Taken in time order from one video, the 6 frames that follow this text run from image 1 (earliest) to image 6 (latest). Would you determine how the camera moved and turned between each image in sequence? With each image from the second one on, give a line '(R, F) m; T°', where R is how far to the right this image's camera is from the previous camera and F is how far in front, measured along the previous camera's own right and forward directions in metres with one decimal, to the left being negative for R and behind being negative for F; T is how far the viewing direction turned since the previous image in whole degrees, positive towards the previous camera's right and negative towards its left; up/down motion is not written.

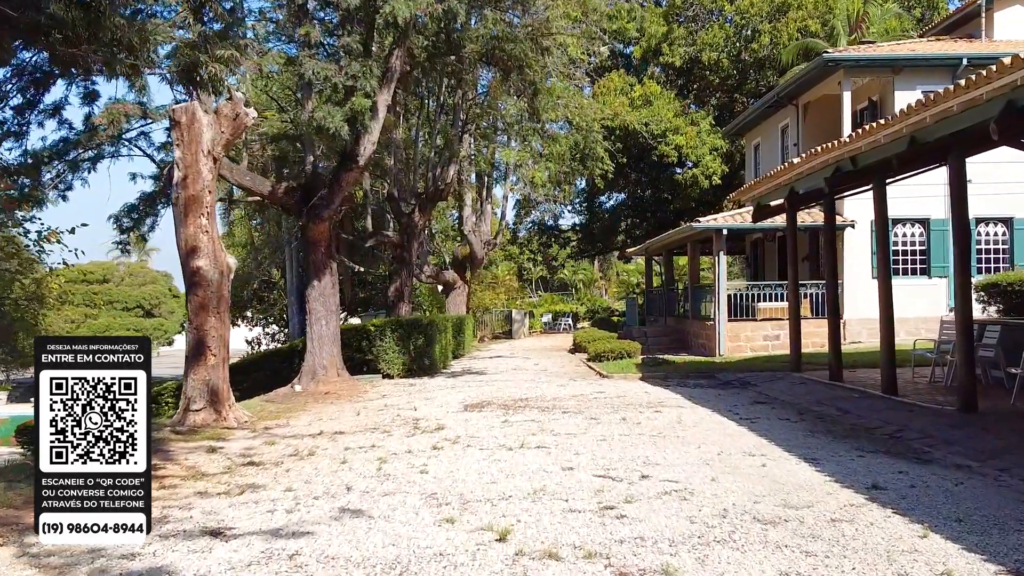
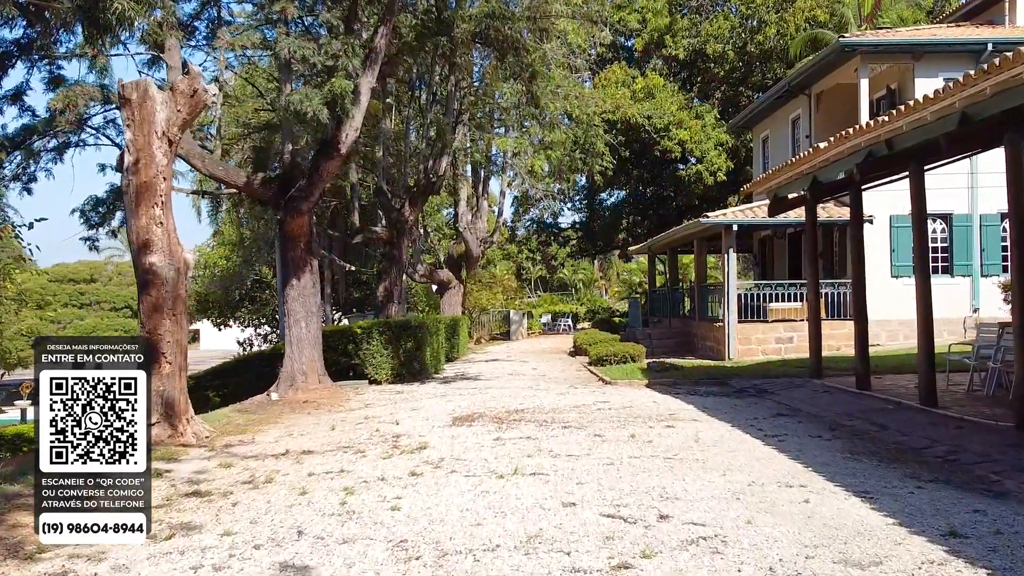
(+0.1, +1.1) m; 0°
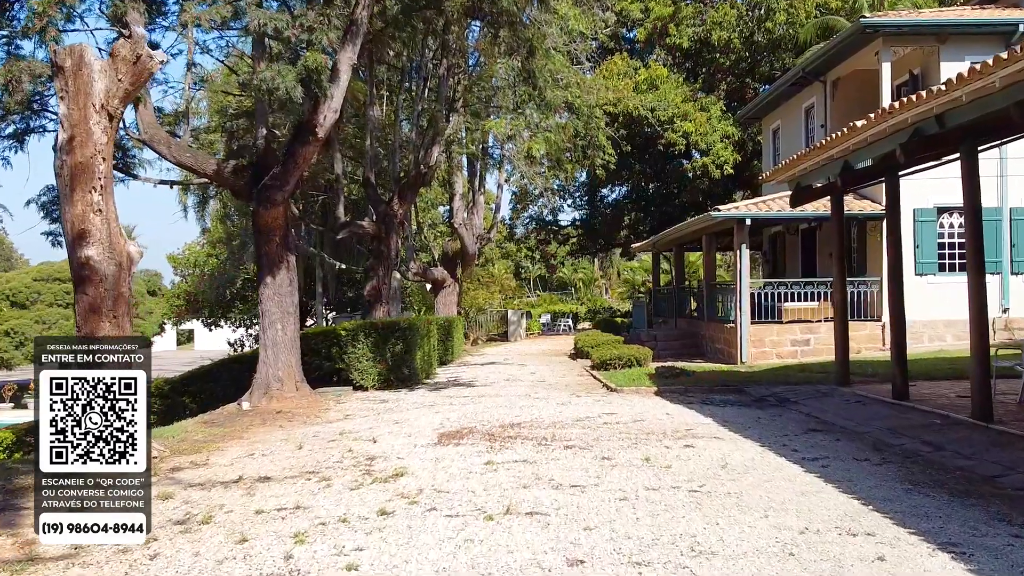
(+0.1, +1.2) m; 0°
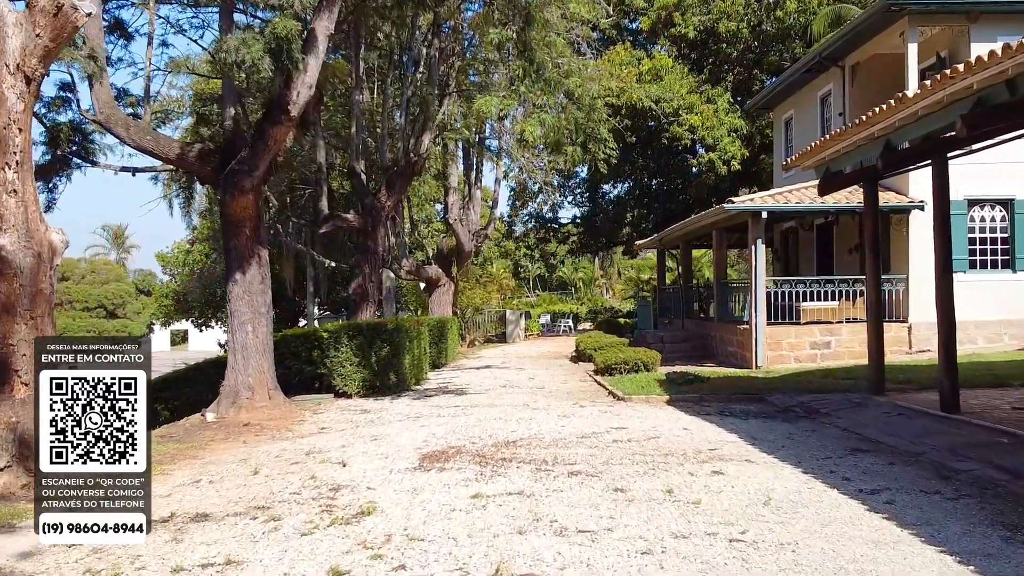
(0.0, +1.2) m; 0°
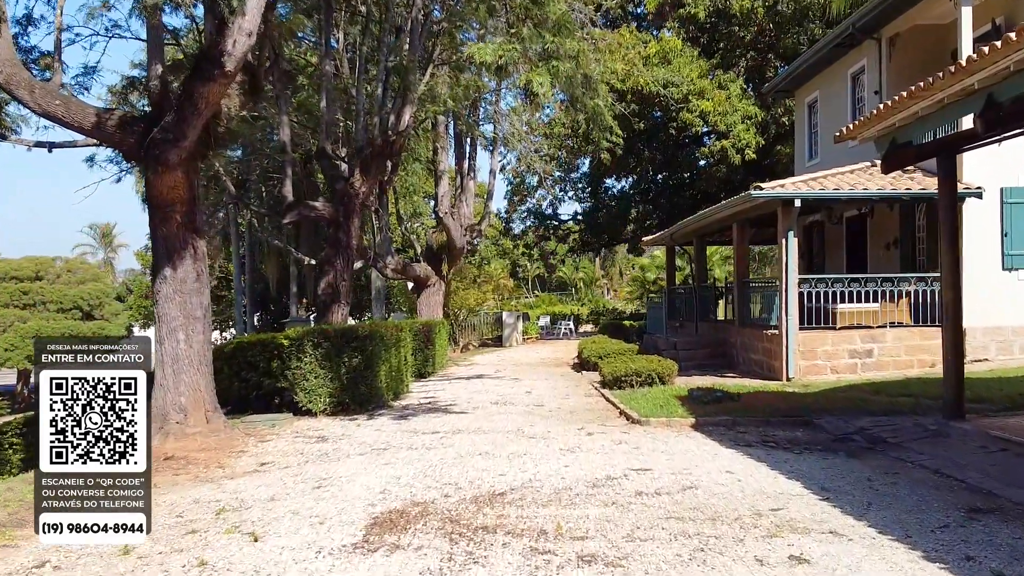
(+0.1, +2.1) m; 0°
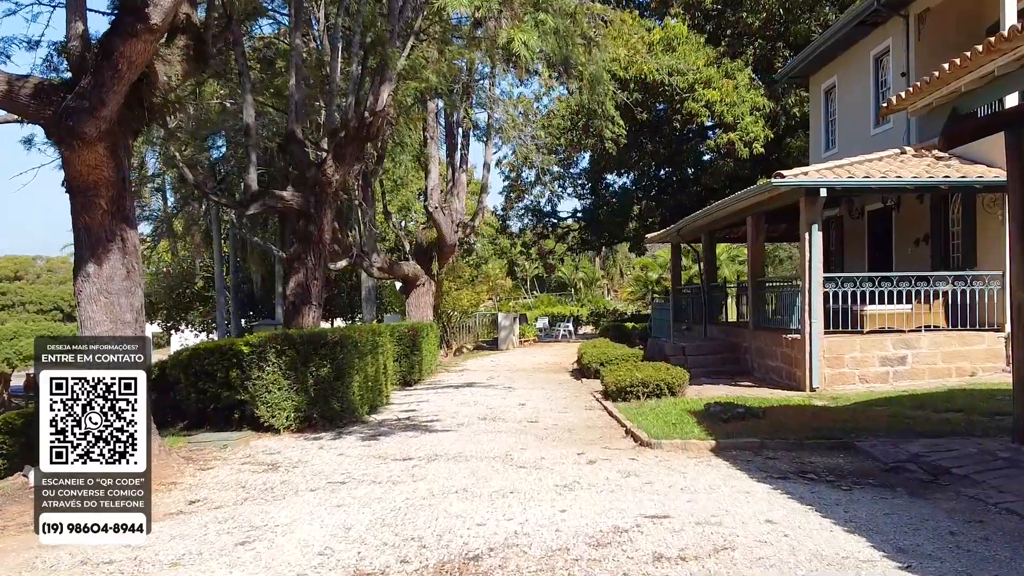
(+0.1, +1.4) m; 0°
